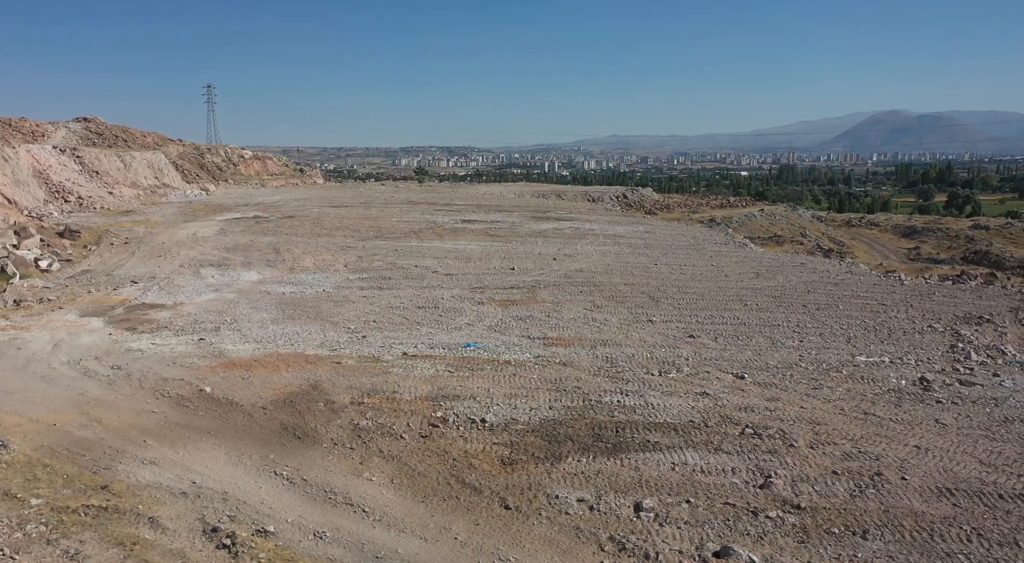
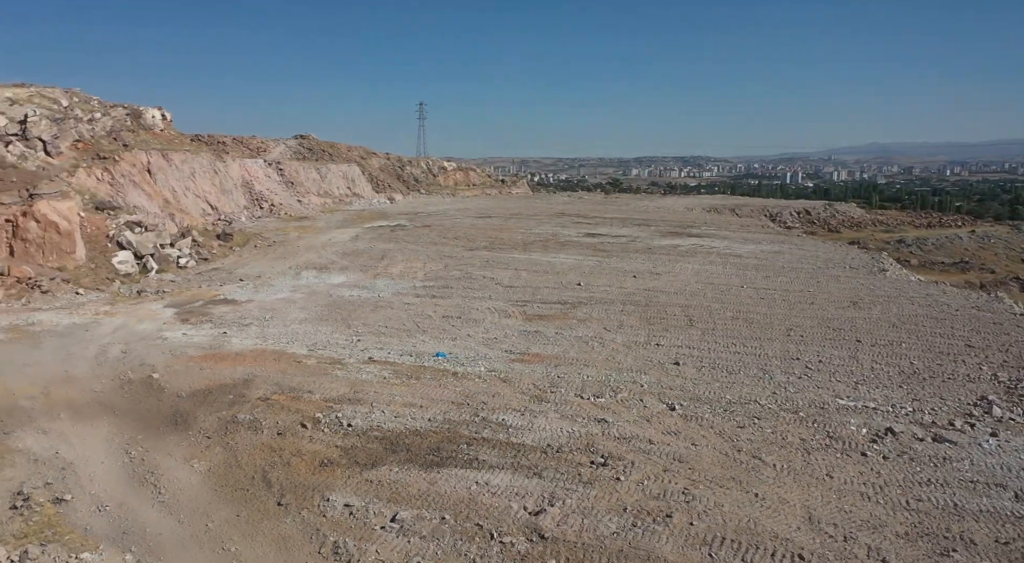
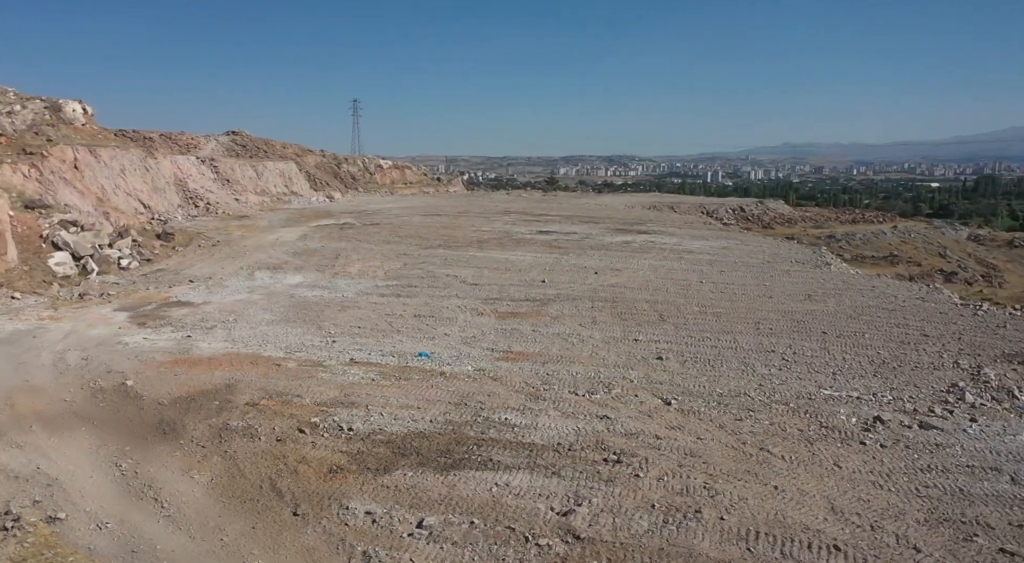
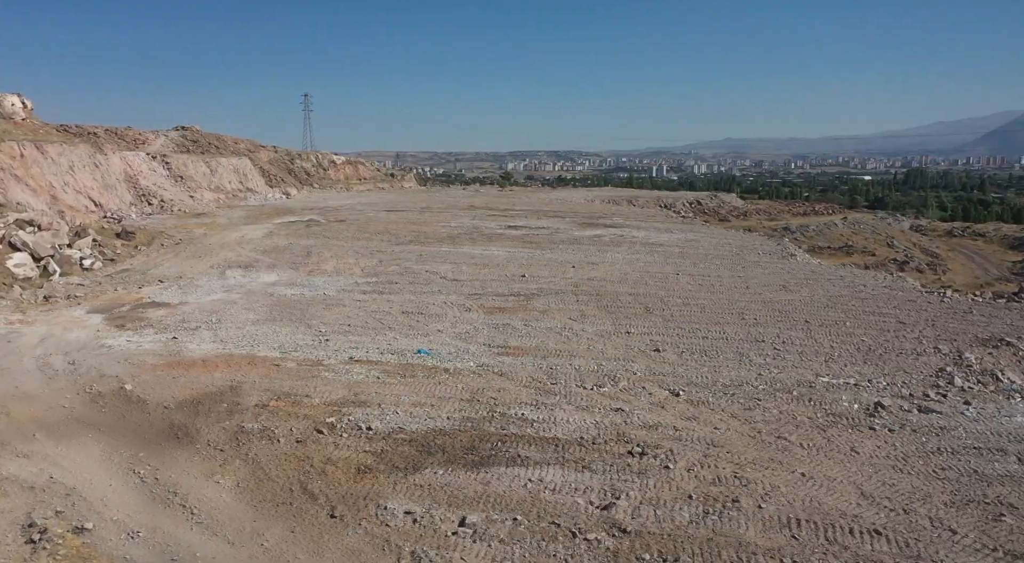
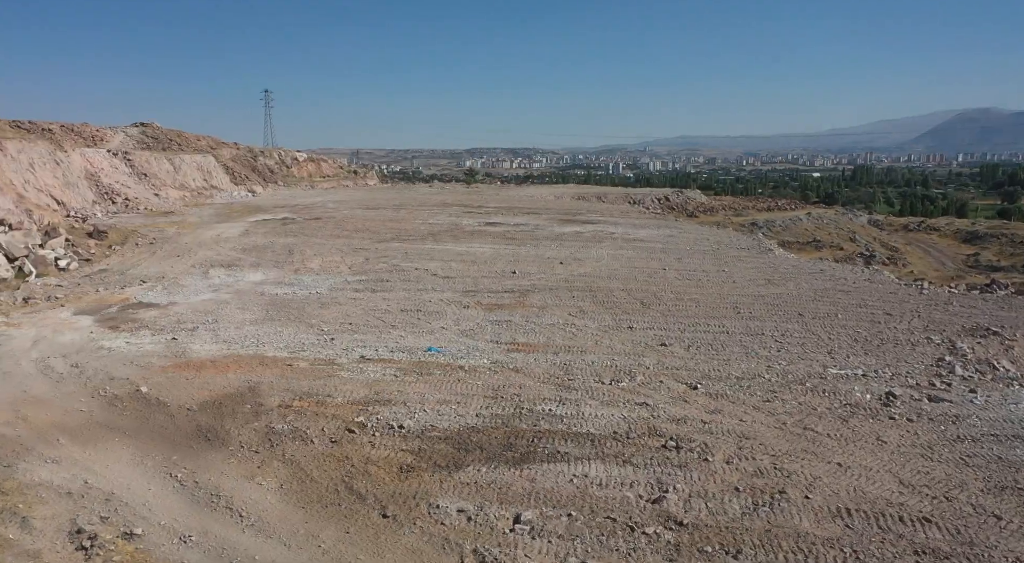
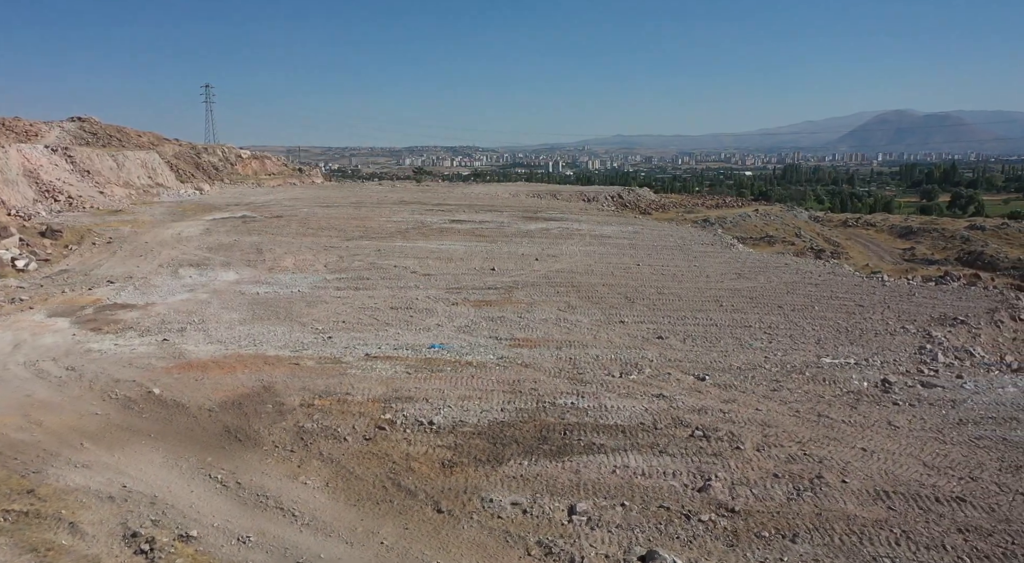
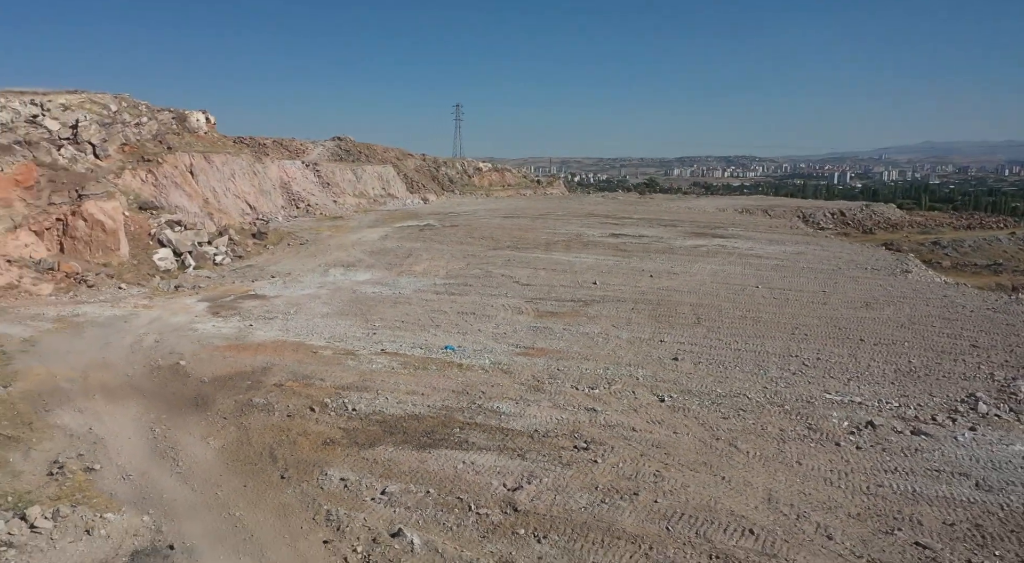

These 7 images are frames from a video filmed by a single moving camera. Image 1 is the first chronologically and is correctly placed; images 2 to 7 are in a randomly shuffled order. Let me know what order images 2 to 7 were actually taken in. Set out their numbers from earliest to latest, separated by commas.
6, 5, 4, 3, 2, 7
